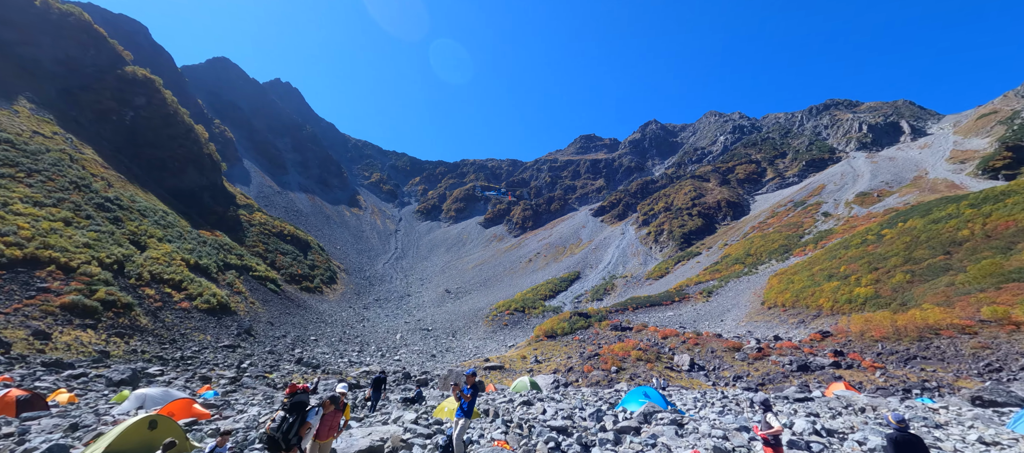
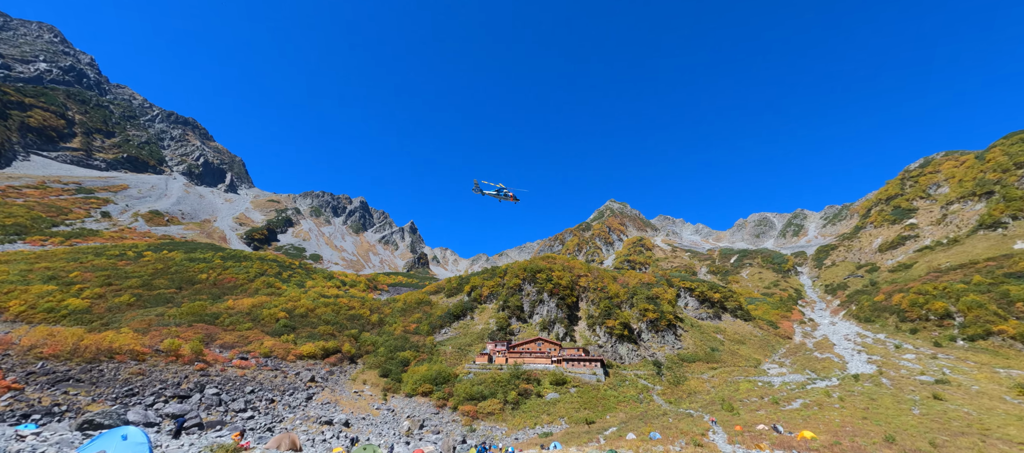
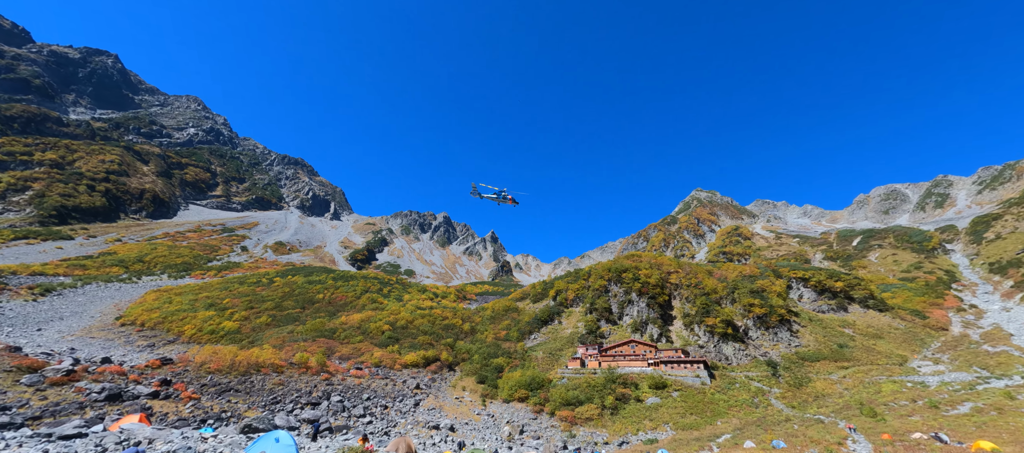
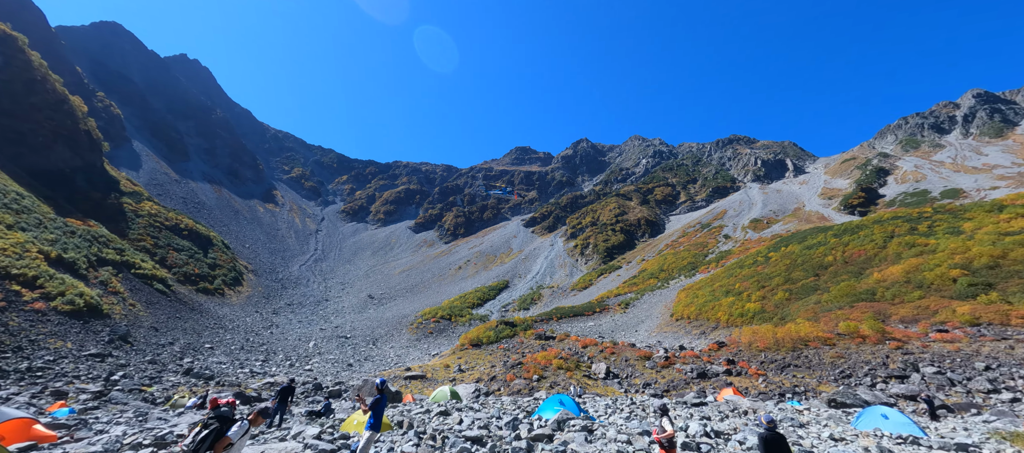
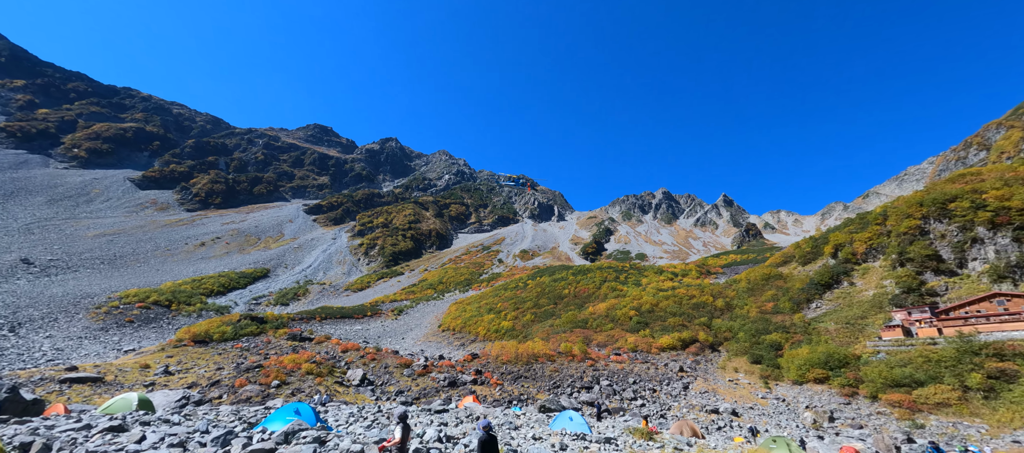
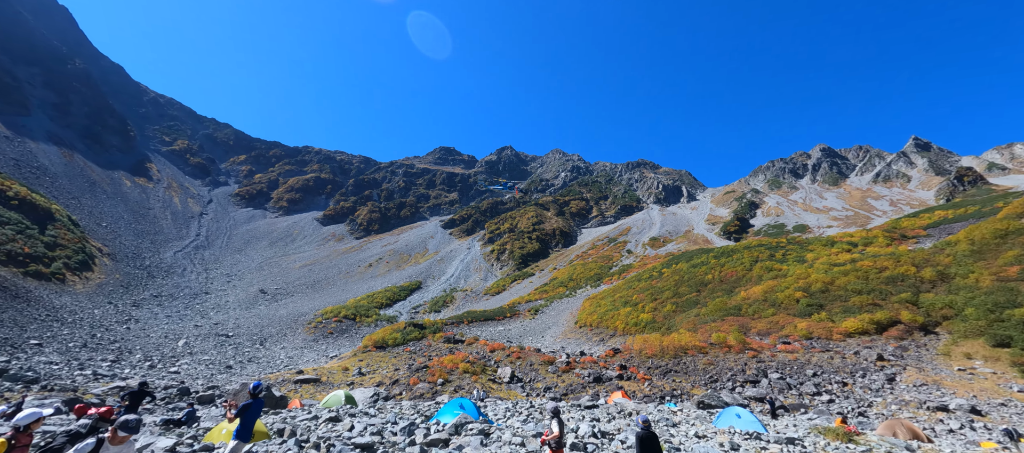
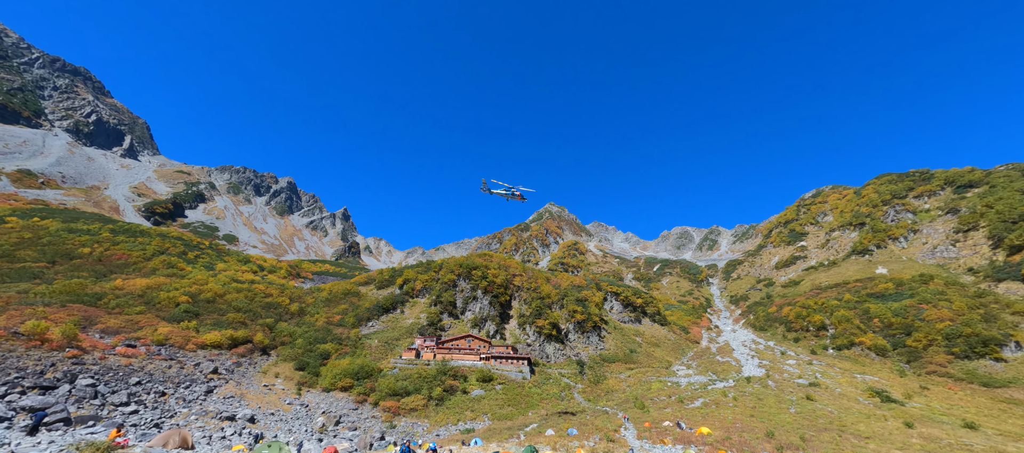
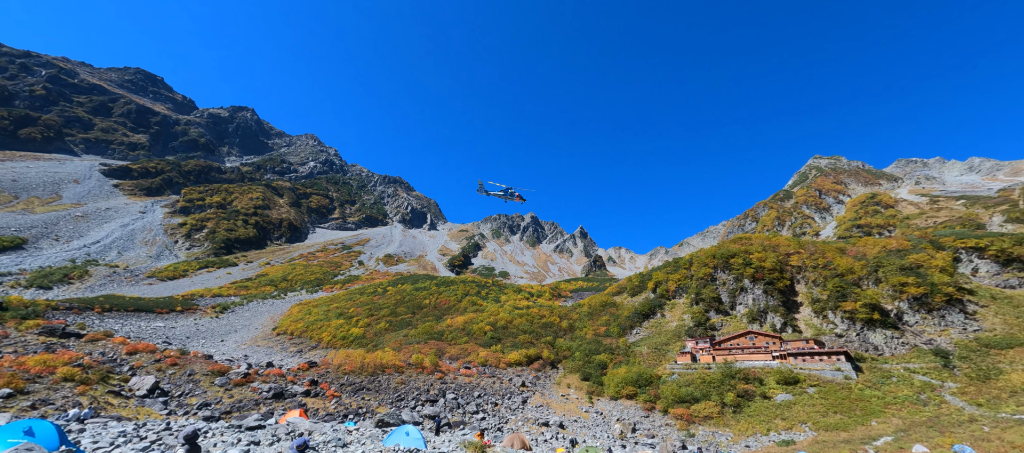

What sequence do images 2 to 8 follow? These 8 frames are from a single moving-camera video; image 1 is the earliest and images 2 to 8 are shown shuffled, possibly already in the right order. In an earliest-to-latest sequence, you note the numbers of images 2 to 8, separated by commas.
4, 6, 5, 8, 3, 2, 7
